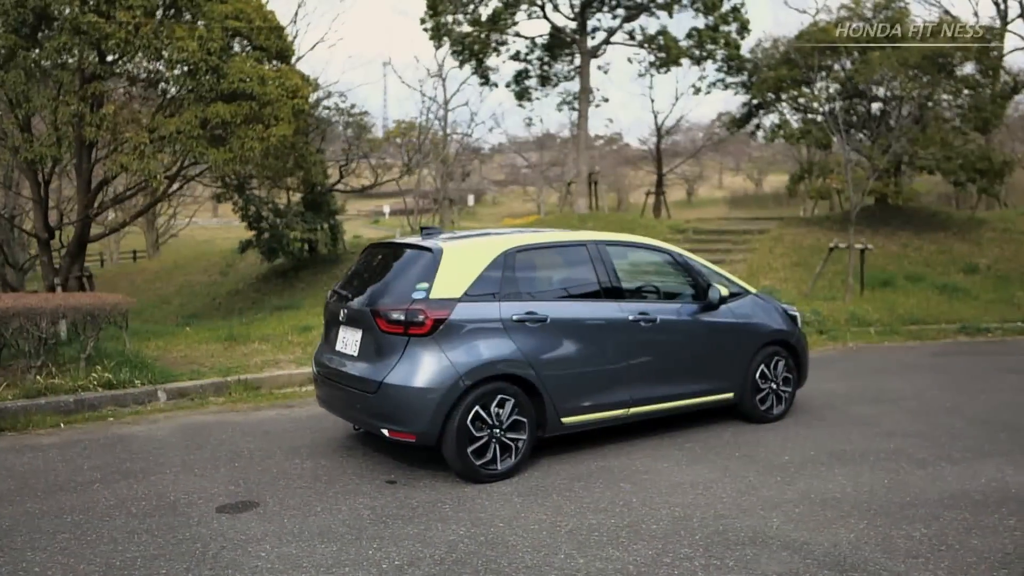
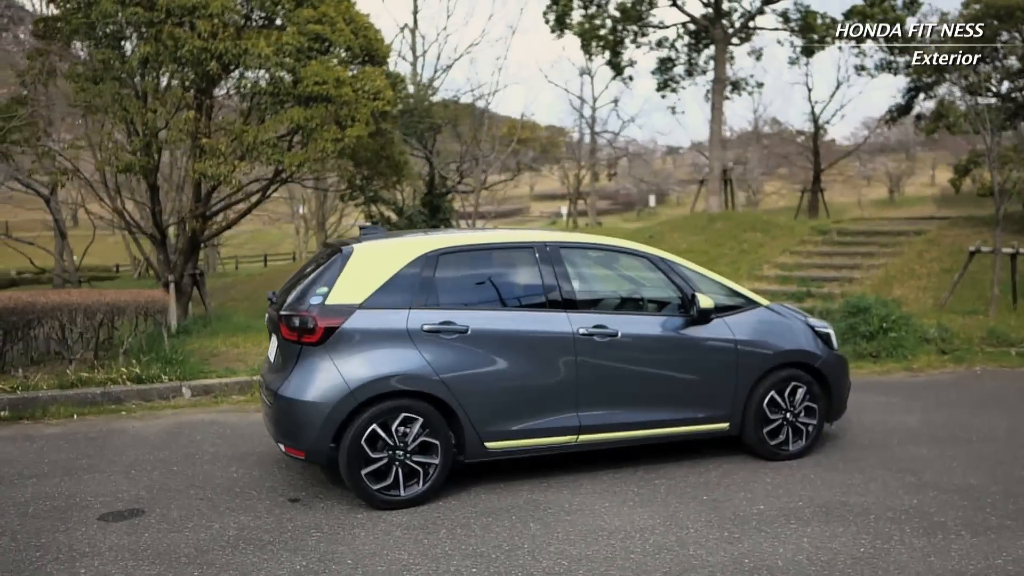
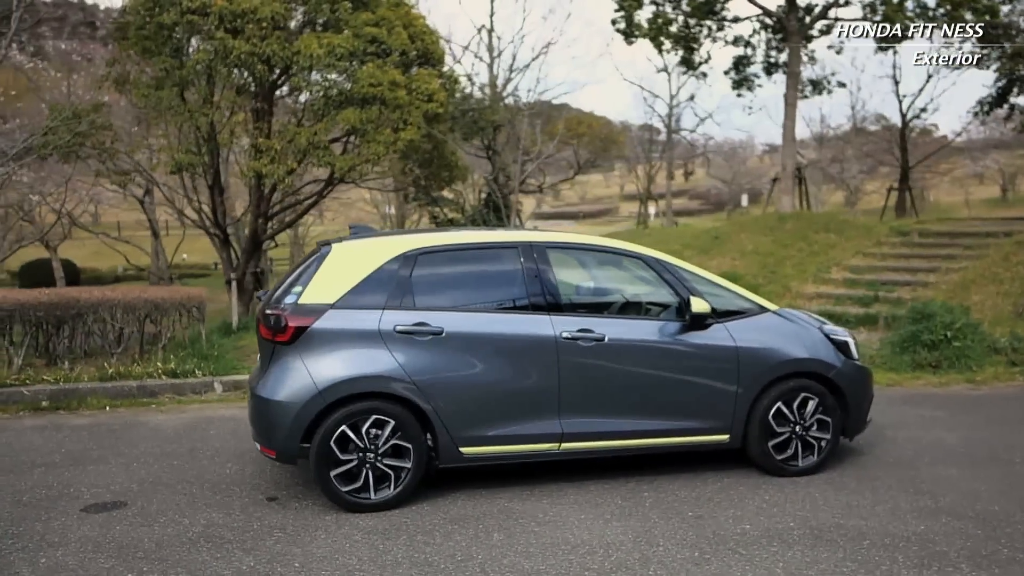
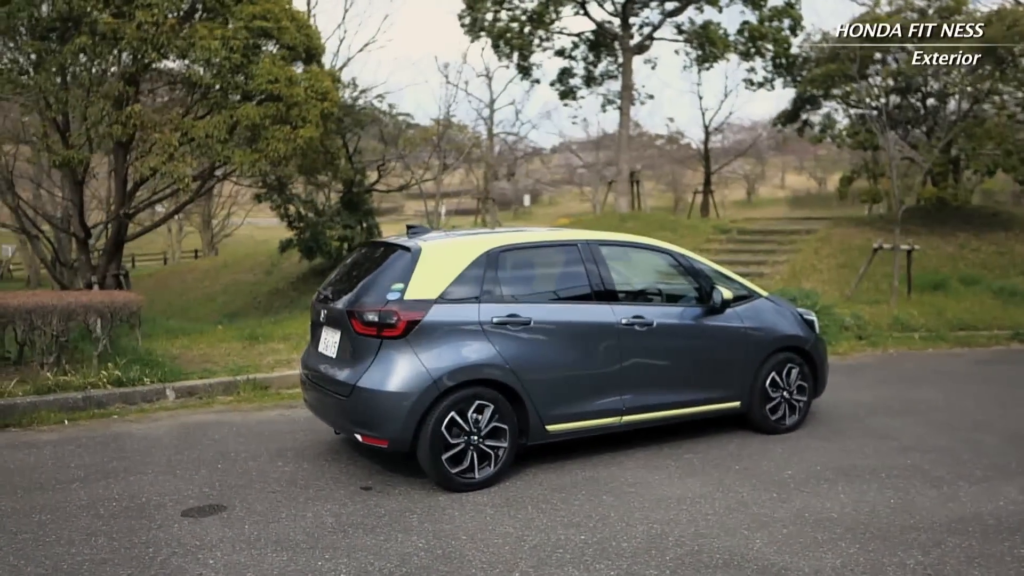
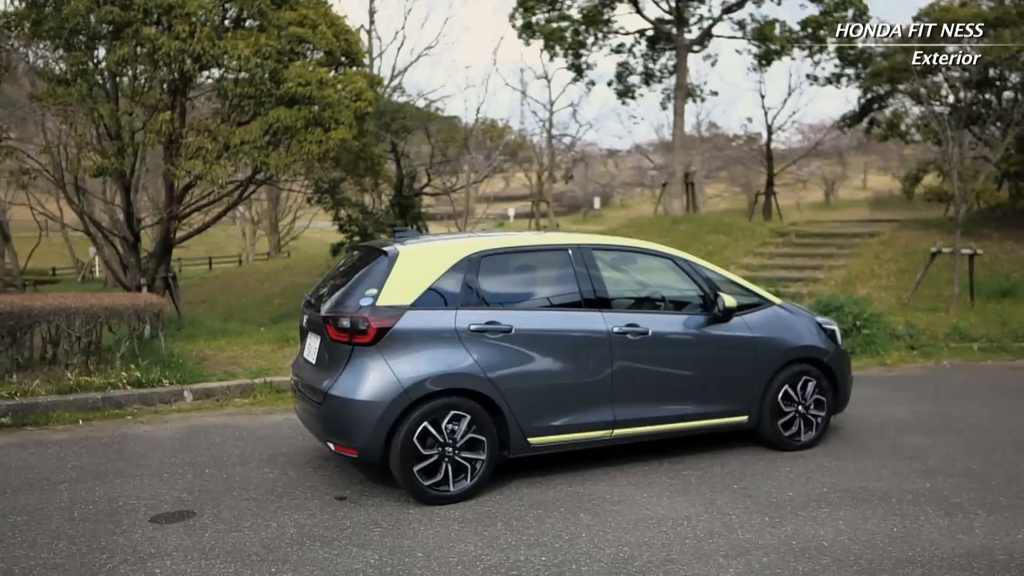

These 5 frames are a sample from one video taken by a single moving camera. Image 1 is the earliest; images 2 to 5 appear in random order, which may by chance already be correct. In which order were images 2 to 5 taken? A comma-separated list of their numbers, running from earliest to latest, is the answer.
4, 5, 2, 3
